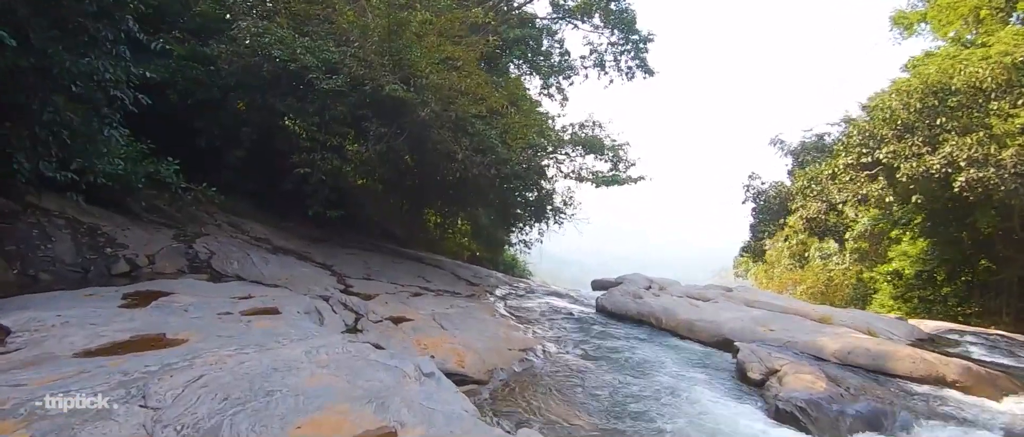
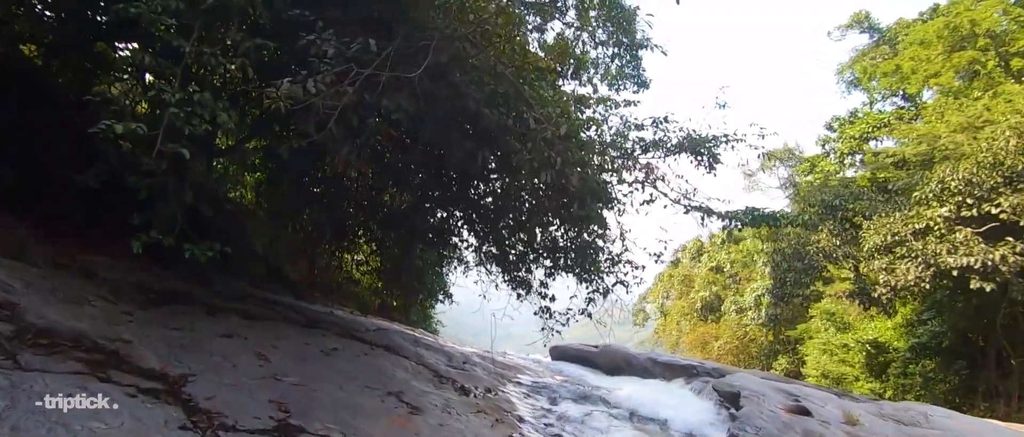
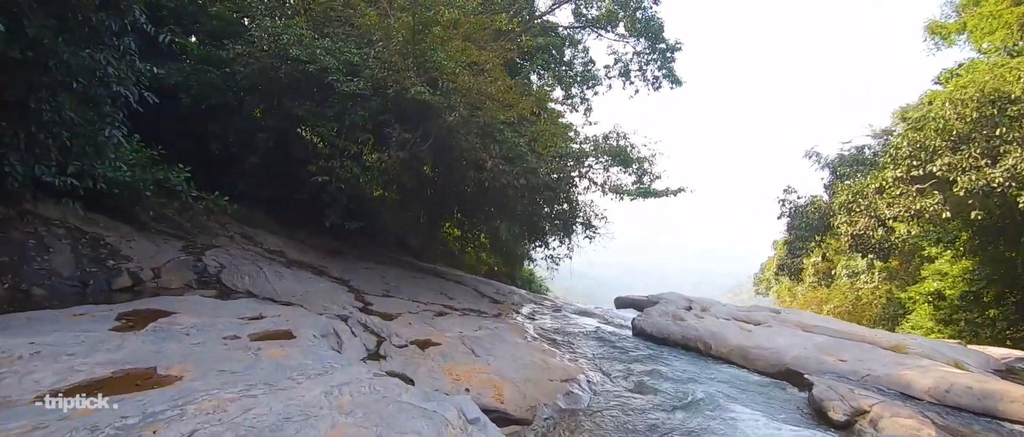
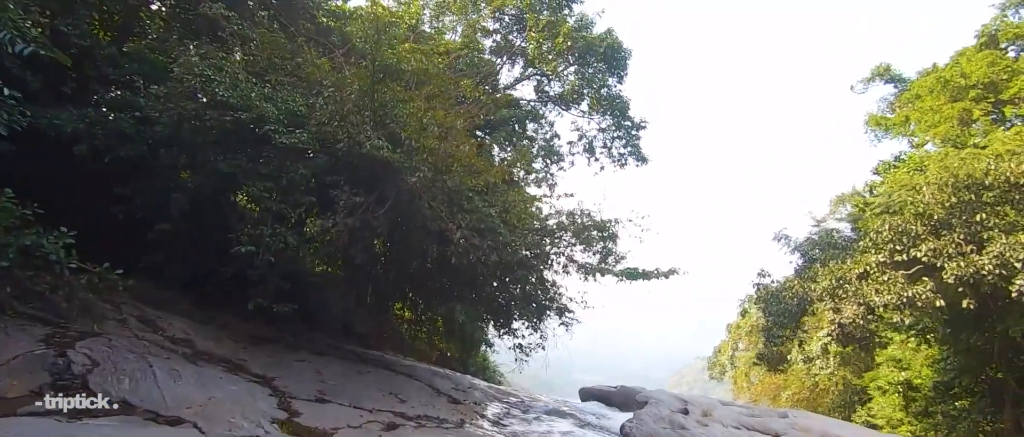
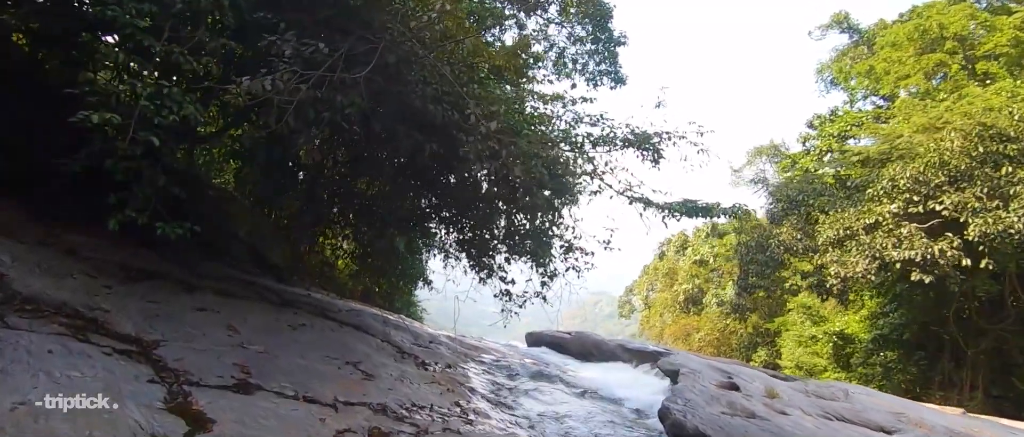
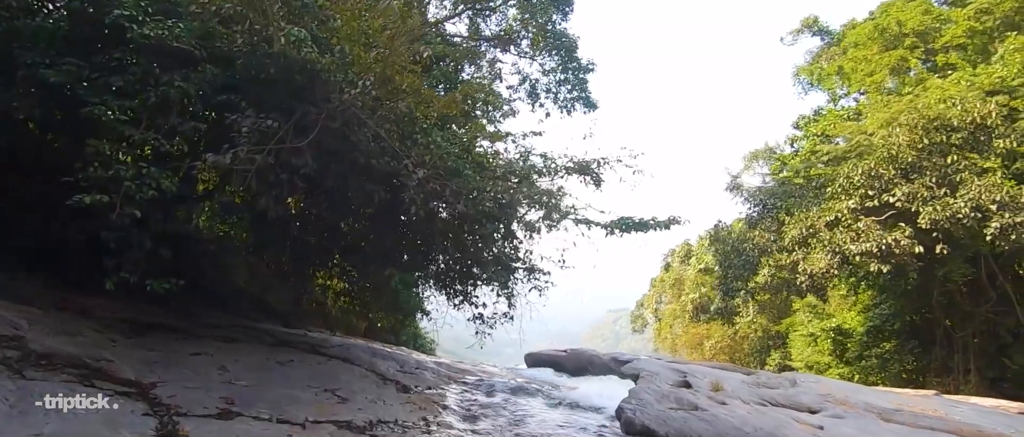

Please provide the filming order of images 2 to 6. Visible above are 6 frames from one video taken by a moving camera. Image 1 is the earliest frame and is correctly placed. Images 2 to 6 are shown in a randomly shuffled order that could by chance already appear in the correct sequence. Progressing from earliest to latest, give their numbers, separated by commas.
3, 4, 6, 5, 2
